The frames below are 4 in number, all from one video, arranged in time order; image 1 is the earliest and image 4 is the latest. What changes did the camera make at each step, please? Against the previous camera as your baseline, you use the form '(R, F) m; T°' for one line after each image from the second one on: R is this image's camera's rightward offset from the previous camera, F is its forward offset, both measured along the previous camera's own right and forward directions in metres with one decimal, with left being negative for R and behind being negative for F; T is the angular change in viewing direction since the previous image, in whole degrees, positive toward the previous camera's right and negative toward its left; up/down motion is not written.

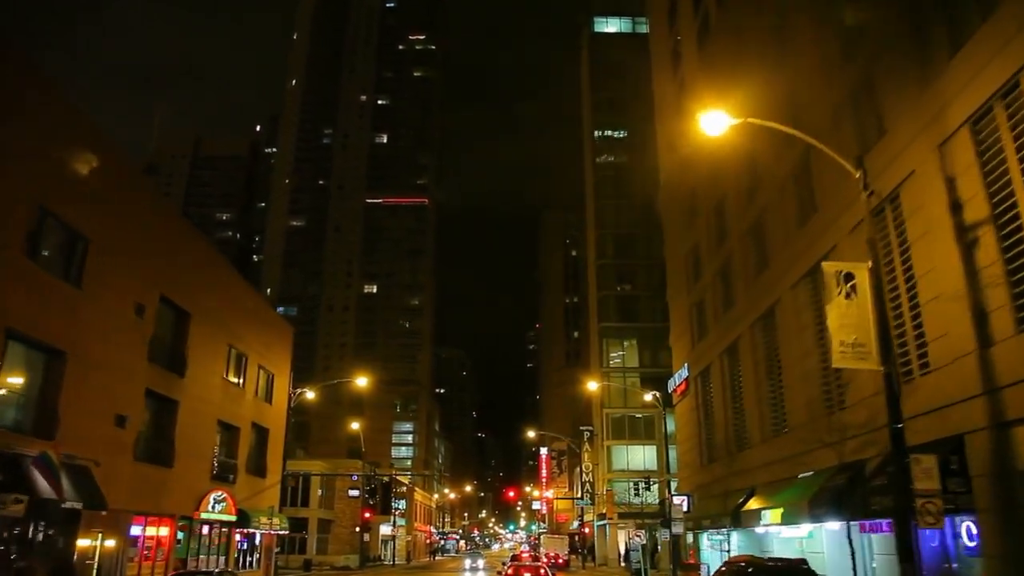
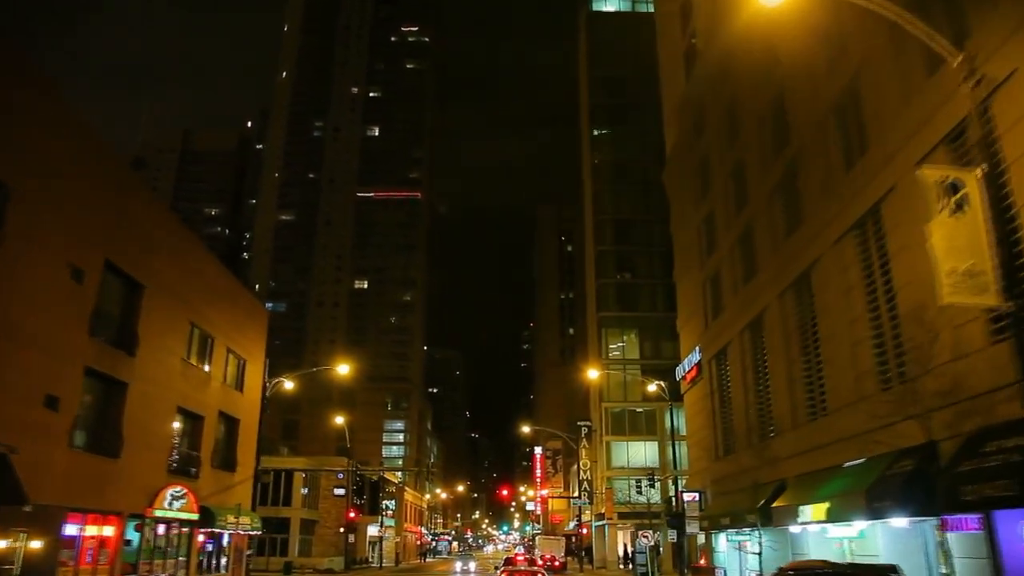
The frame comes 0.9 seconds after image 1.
(0.0, +3.5) m; 0°
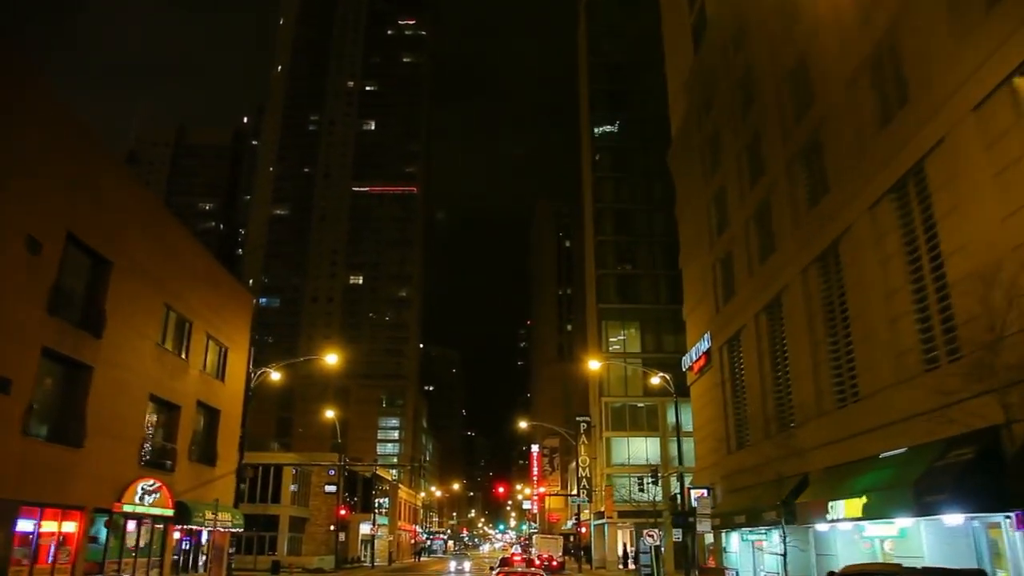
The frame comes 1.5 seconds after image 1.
(0.0, +2.1) m; 0°
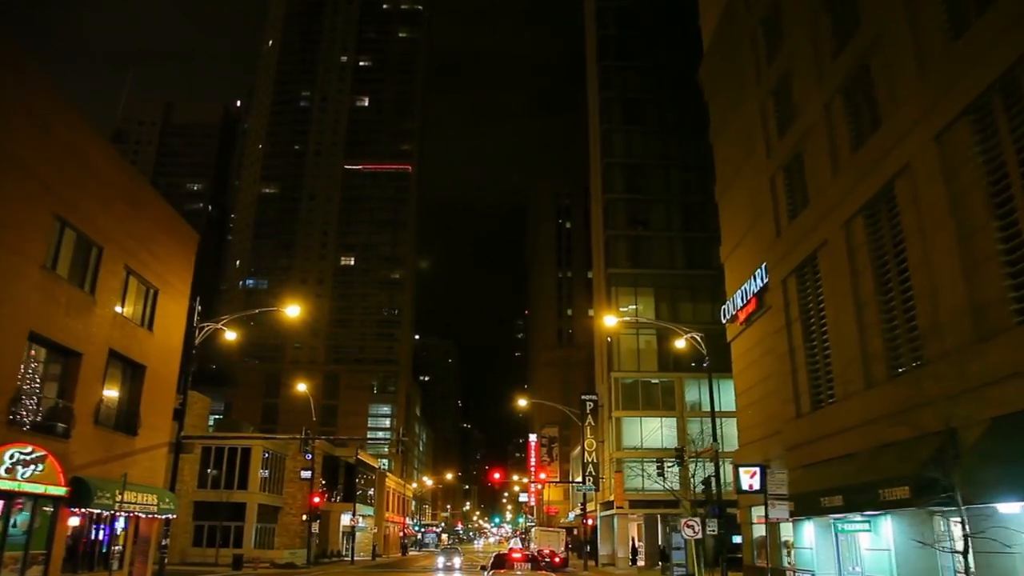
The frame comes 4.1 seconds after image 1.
(-0.1, +7.2) m; 0°
